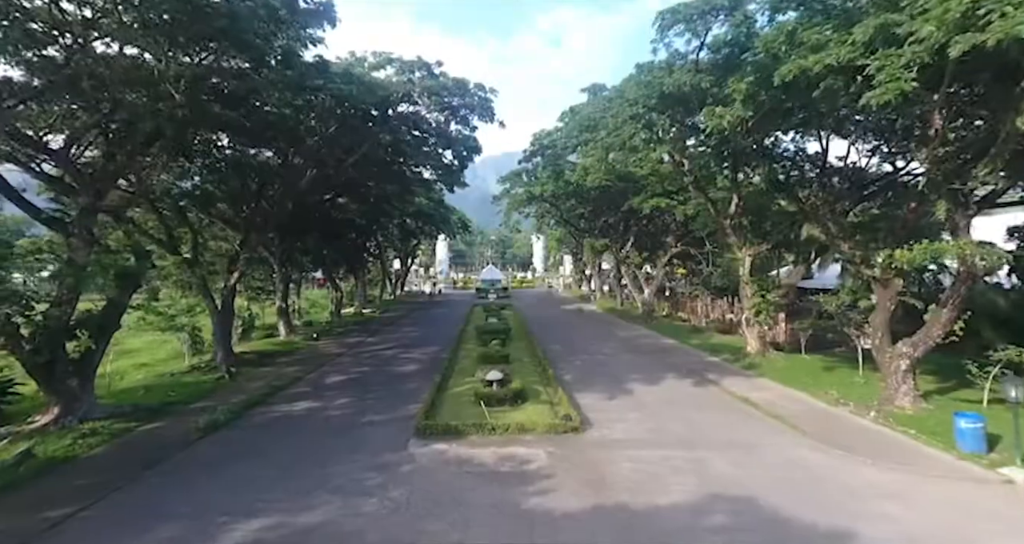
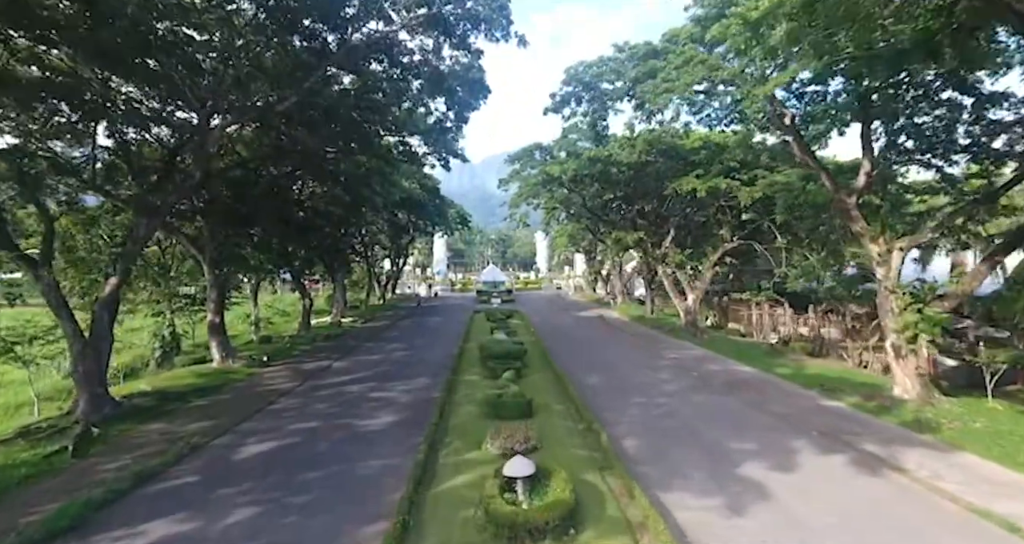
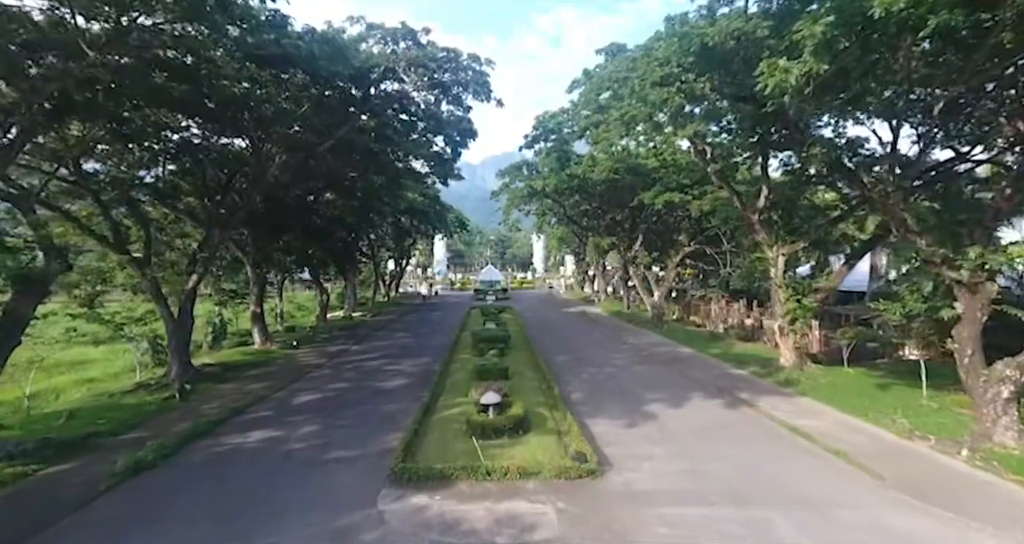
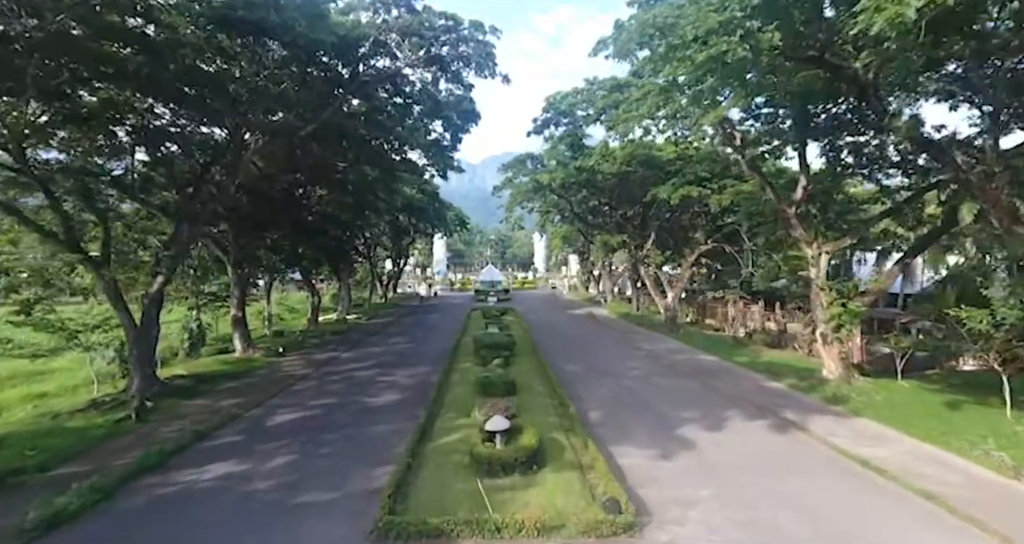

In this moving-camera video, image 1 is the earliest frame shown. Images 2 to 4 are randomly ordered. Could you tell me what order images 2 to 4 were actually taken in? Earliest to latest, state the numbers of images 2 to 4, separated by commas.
3, 4, 2
